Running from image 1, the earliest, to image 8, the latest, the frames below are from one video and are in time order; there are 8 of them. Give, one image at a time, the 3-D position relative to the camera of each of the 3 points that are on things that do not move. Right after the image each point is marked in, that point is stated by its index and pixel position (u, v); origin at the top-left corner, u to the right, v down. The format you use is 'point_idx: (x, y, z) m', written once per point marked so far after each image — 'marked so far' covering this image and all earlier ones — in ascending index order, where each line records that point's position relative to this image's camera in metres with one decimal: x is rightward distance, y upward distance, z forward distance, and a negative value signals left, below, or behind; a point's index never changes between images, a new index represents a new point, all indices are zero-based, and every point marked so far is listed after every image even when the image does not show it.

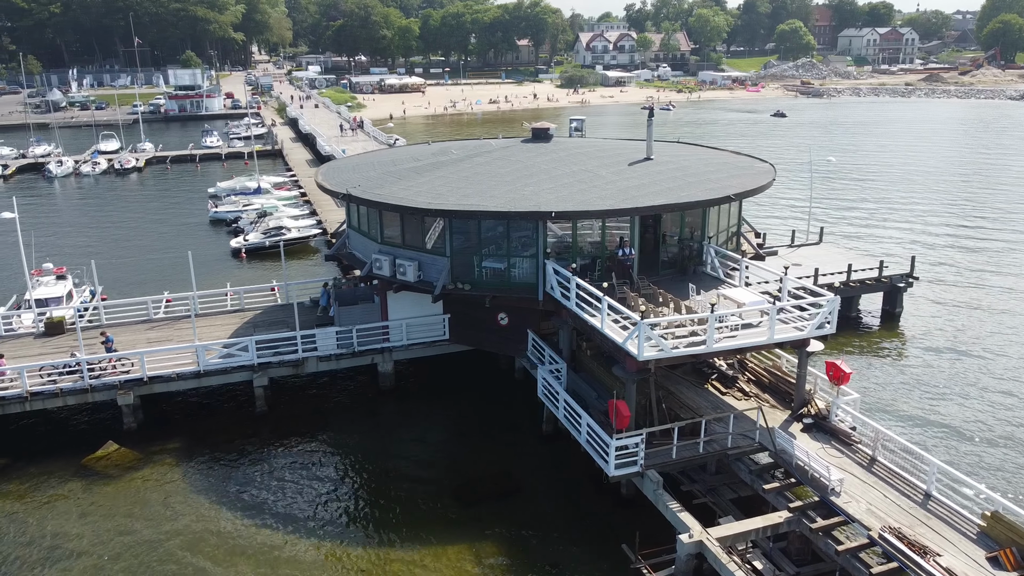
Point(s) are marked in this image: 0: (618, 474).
0: (+2.3, -4.1, +17.8) m
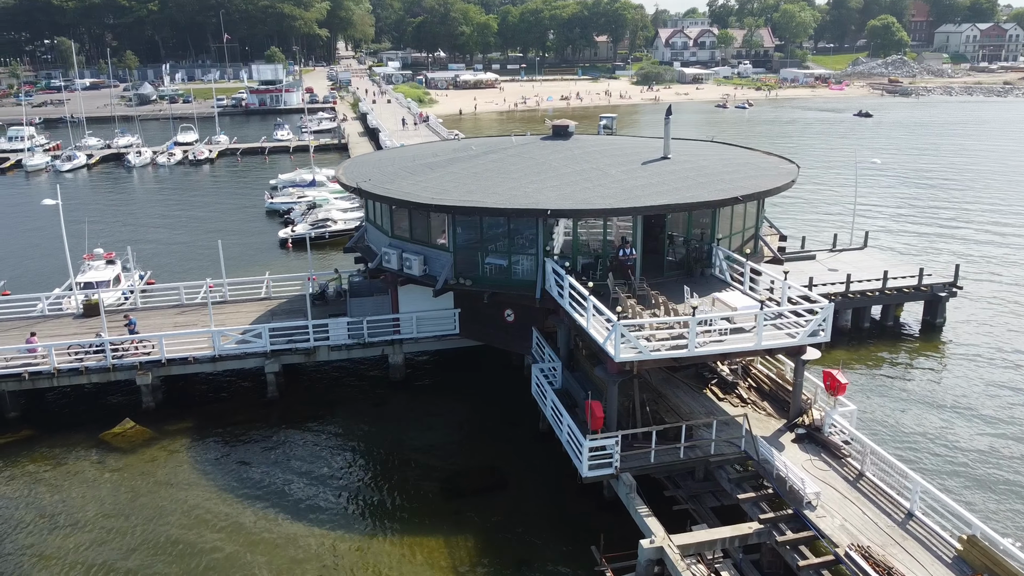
0: (+1.7, -4.1, +17.6) m
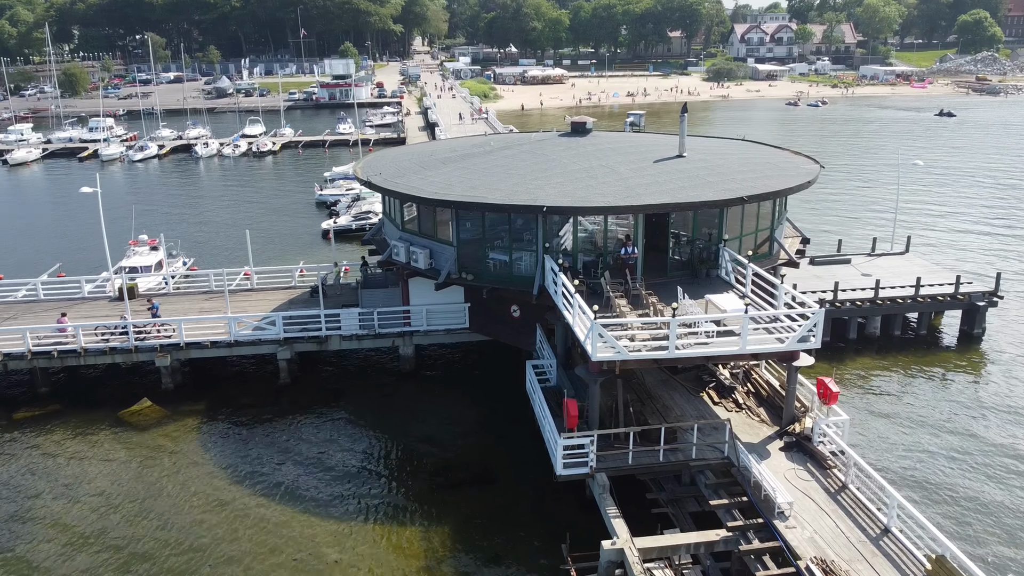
0: (+1.2, -4.0, +17.6) m
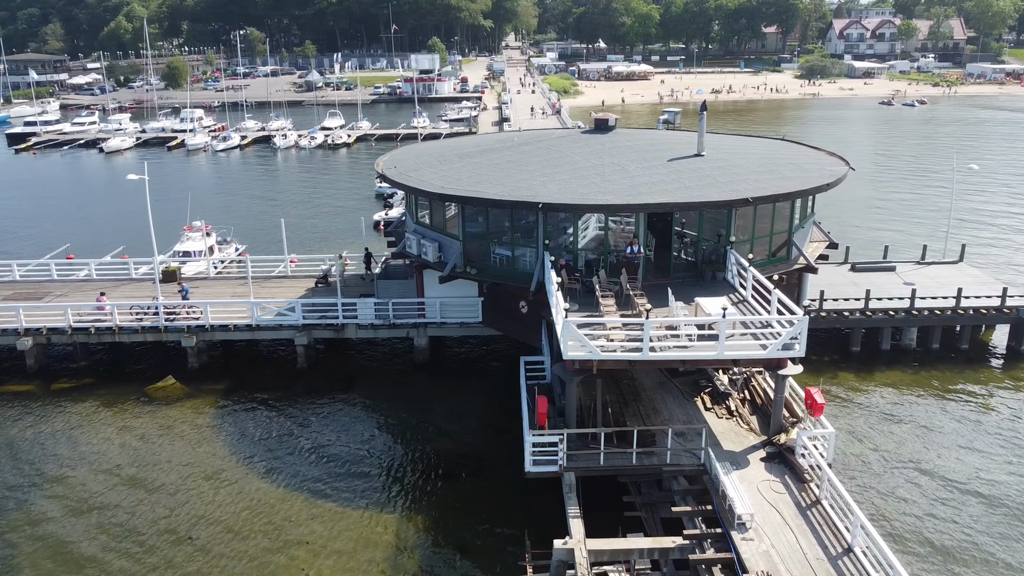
0: (+0.5, -4.0, +17.6) m
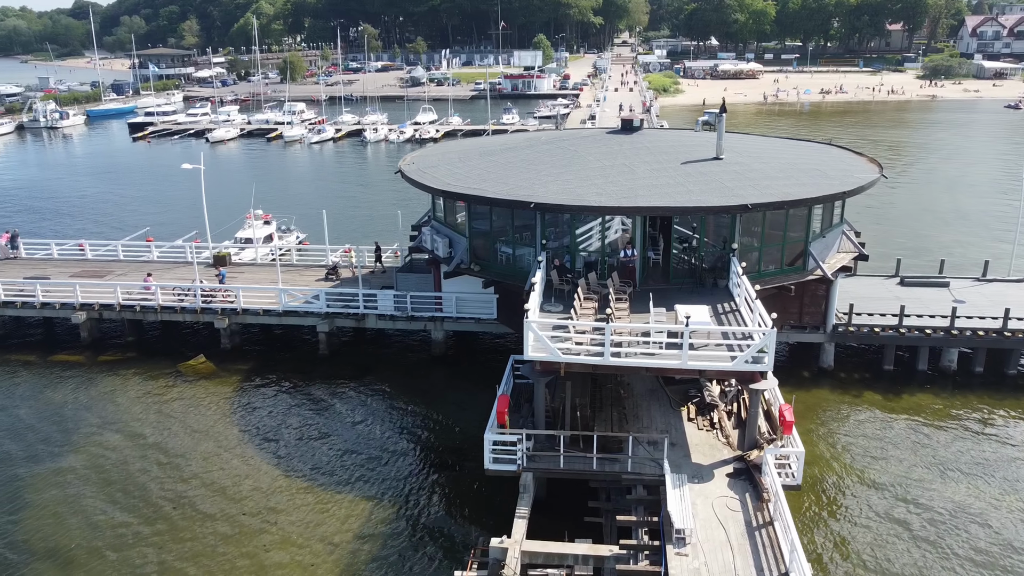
0: (-0.4, -4.0, +17.7) m
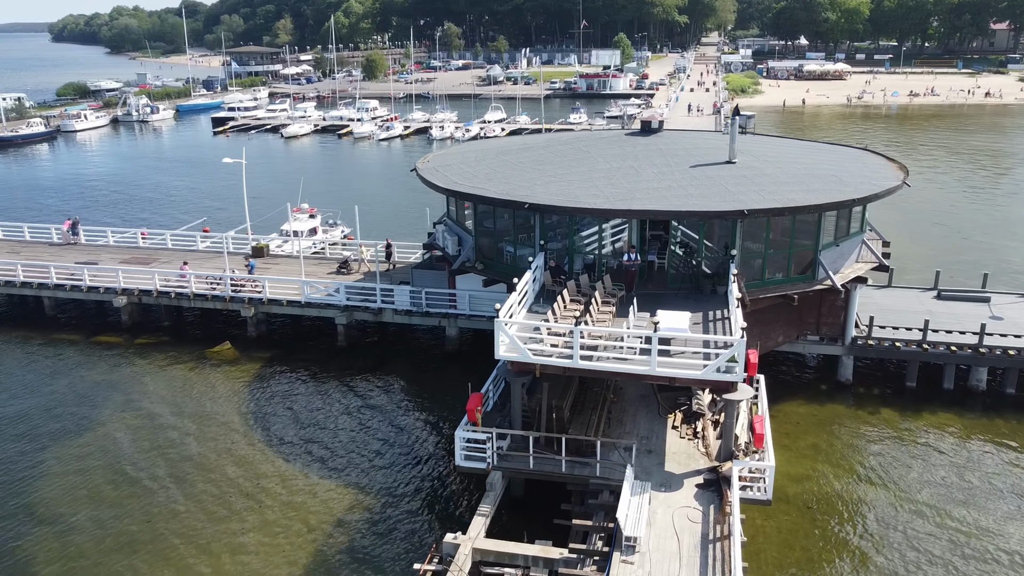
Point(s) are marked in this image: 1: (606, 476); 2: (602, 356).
0: (-1.0, -3.9, +17.9) m
1: (+2.0, -4.0, +17.3) m
2: (+1.9, -1.4, +17.1) m
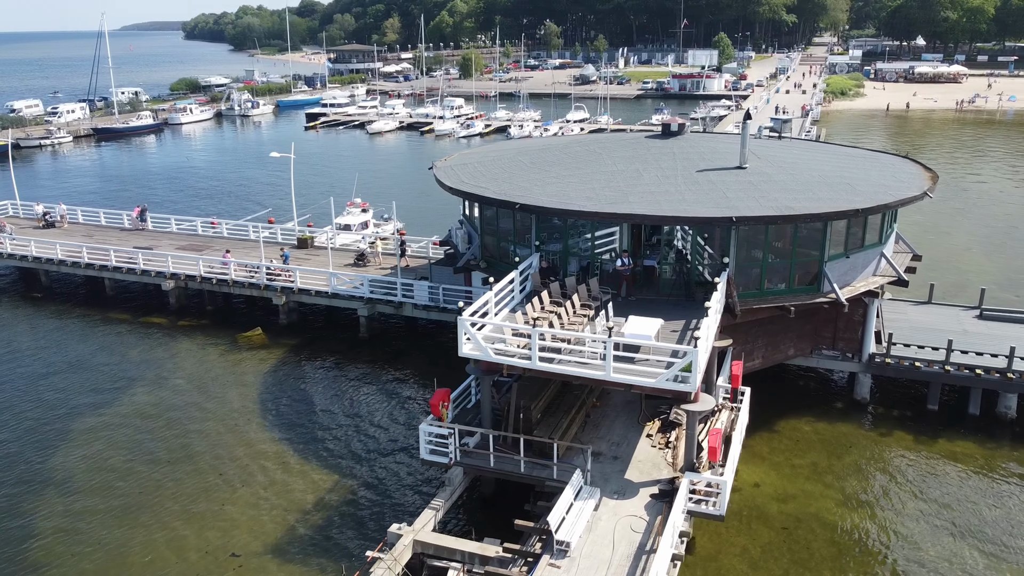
0: (-1.9, -3.9, +18.2) m
1: (+1.1, -4.1, +17.2) m
2: (+1.1, -1.5, +17.1) m
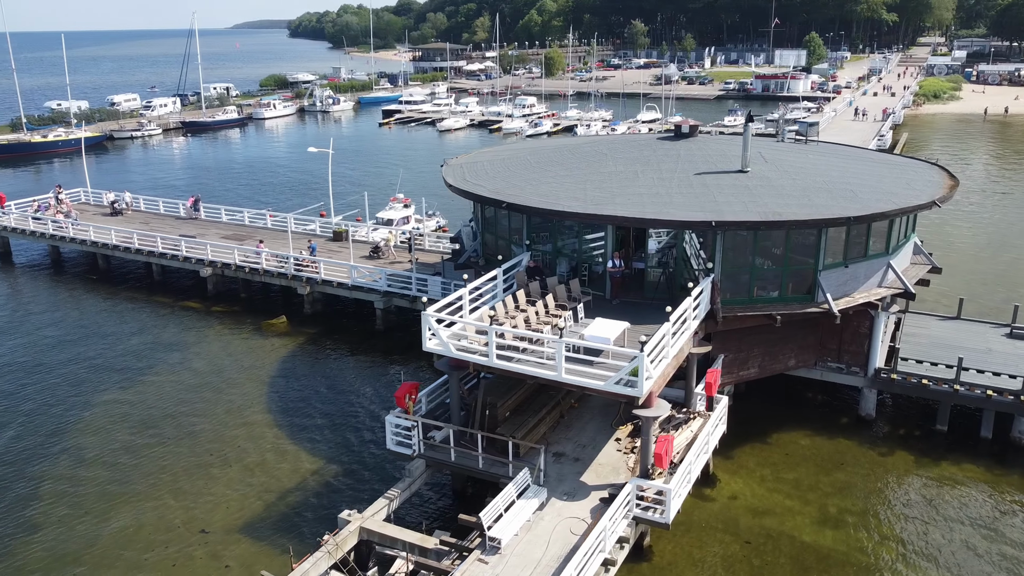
0: (-2.7, -3.7, +18.6) m
1: (+0.1, -4.0, +17.3) m
2: (+0.2, -1.5, +17.2) m
